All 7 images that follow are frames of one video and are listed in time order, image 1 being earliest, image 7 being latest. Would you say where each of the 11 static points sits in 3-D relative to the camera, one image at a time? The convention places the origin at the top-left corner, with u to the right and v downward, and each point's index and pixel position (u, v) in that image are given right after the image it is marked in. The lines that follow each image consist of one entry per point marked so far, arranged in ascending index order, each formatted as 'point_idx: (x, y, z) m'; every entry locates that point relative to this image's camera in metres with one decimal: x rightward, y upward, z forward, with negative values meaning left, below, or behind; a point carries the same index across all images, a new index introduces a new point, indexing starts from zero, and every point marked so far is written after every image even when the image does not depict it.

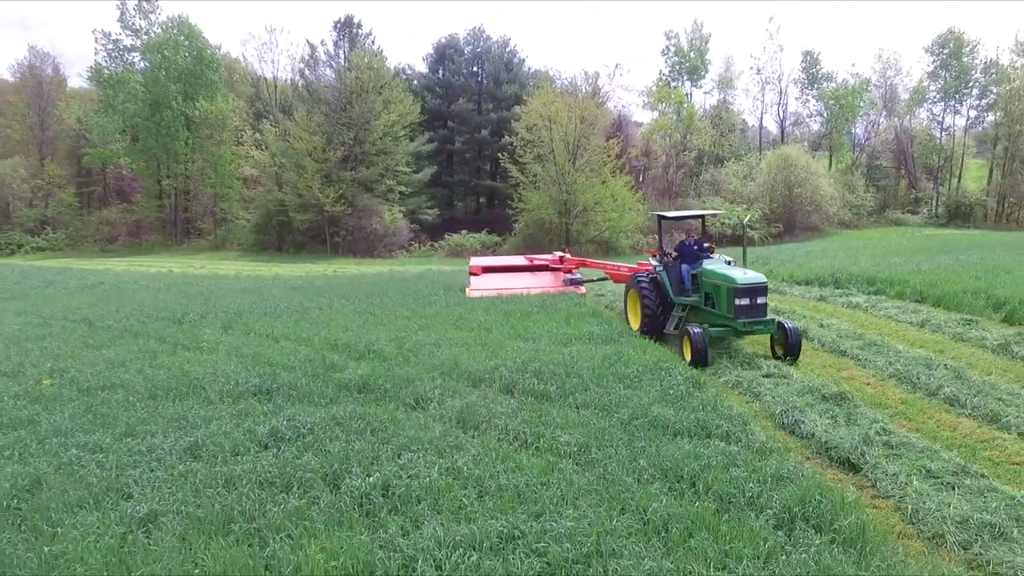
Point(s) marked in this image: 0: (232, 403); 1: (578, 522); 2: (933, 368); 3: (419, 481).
0: (-2.2, -0.9, +5.9) m
1: (+0.3, -1.1, +3.6) m
2: (+4.0, -0.8, +7.3) m
3: (-0.5, -1.0, +4.2) m
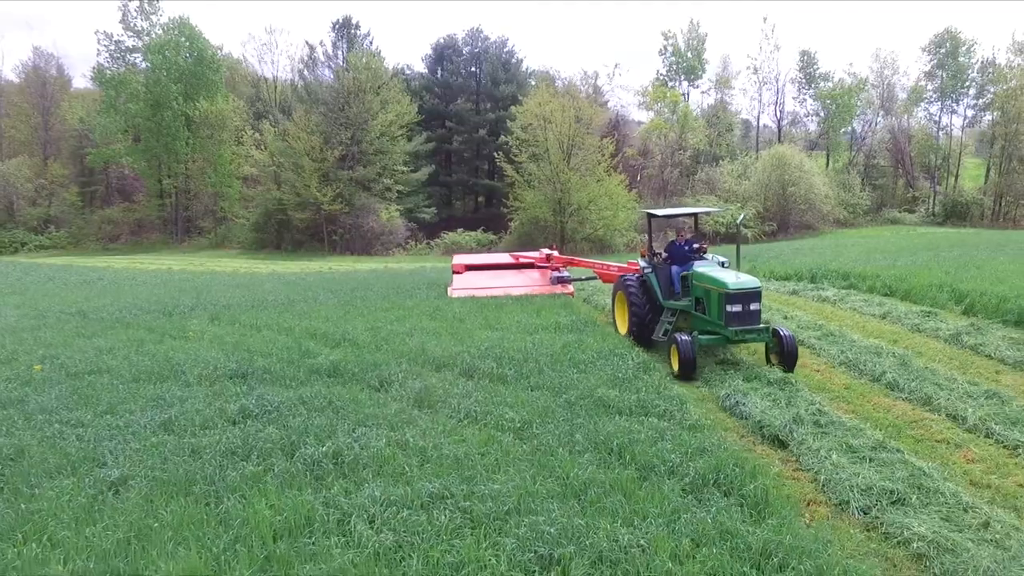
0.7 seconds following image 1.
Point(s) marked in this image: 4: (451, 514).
0: (-2.5, -0.8, +6.3) m
1: (-0.1, -1.0, +4.0) m
2: (+3.7, -0.7, +7.6) m
3: (-0.9, -1.0, +4.6) m
4: (-0.3, -1.1, +3.7) m
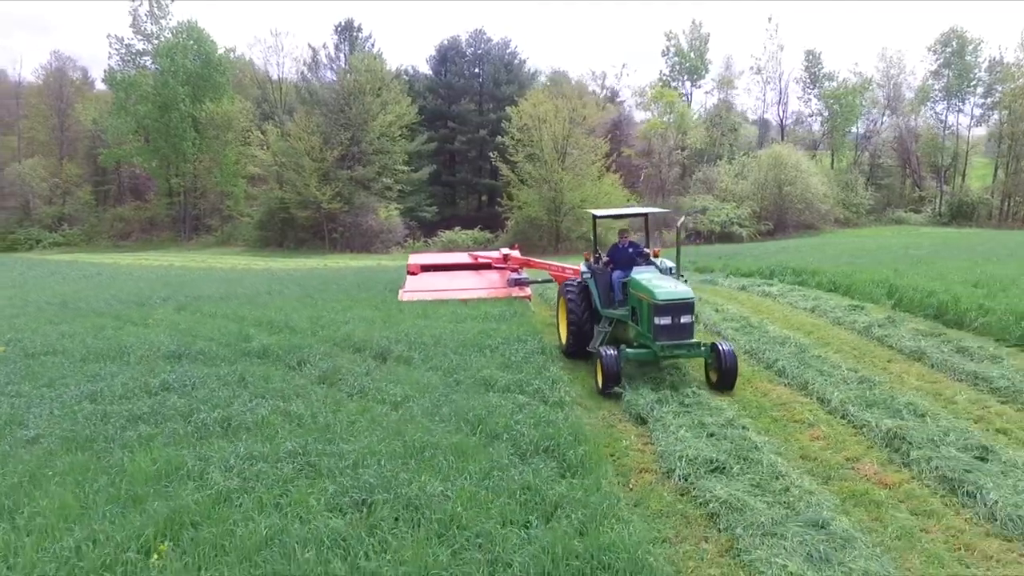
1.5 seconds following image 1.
0: (-3.4, -0.7, +7.0) m
1: (-1.0, -0.9, +4.6) m
2: (+2.9, -0.6, +8.1) m
3: (-1.7, -0.9, +5.2) m
4: (-1.2, -1.0, +4.3) m
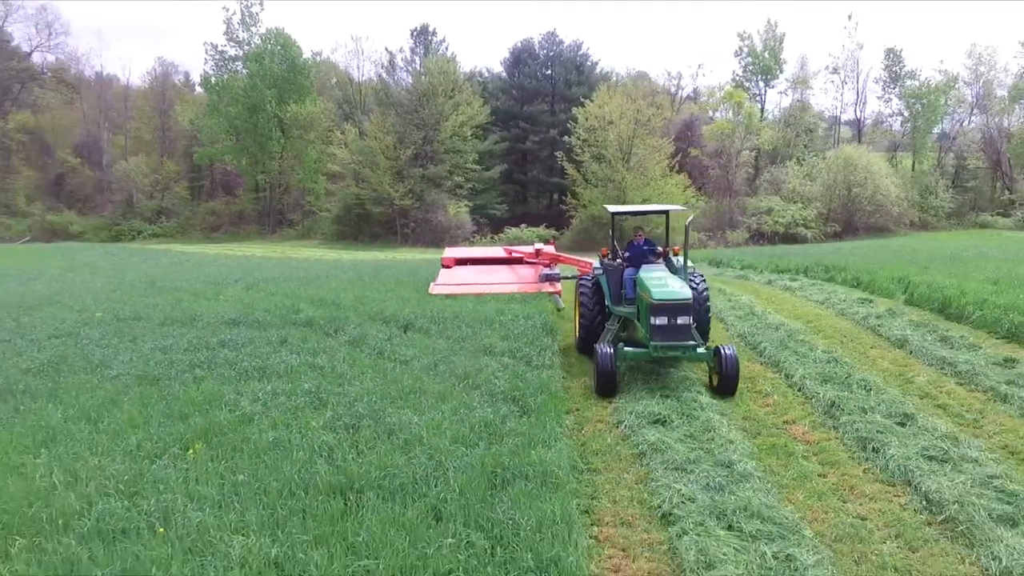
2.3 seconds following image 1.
0: (-3.3, -0.4, +8.3) m
1: (-1.2, -0.7, +5.7) m
2: (+3.1, -0.5, +8.8) m
3: (-1.9, -0.7, +6.3) m
4: (-1.4, -0.8, +5.4) m
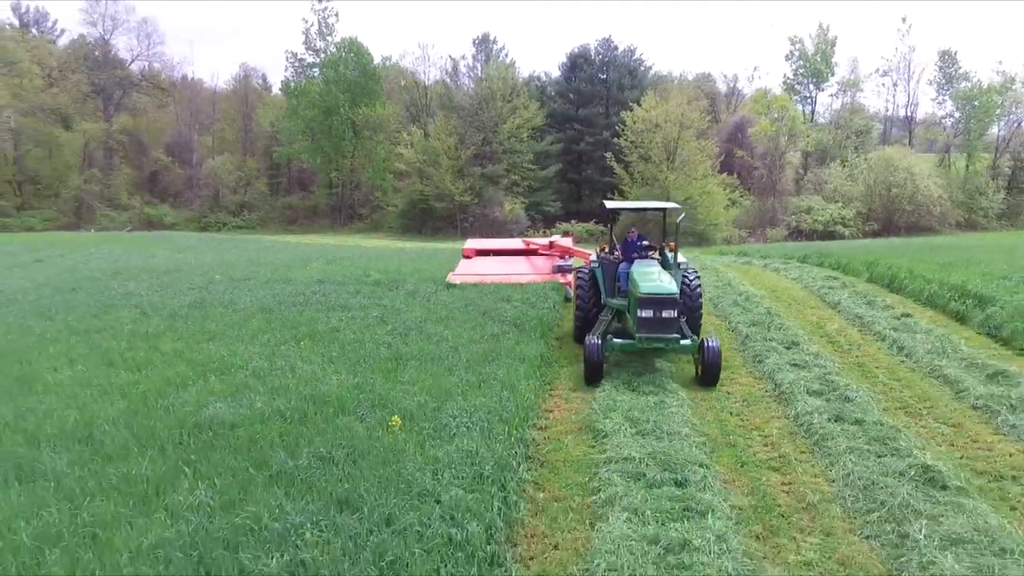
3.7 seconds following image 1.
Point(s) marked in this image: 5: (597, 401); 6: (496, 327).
0: (-3.0, +0.1, +11.1) m
1: (-1.1, -0.3, +8.3) m
2: (+3.3, -0.1, +11.0) m
3: (-1.8, -0.2, +9.0) m
4: (-1.4, -0.3, +8.1) m
5: (+0.7, -0.9, +6.3) m
6: (-0.1, -0.4, +7.8) m
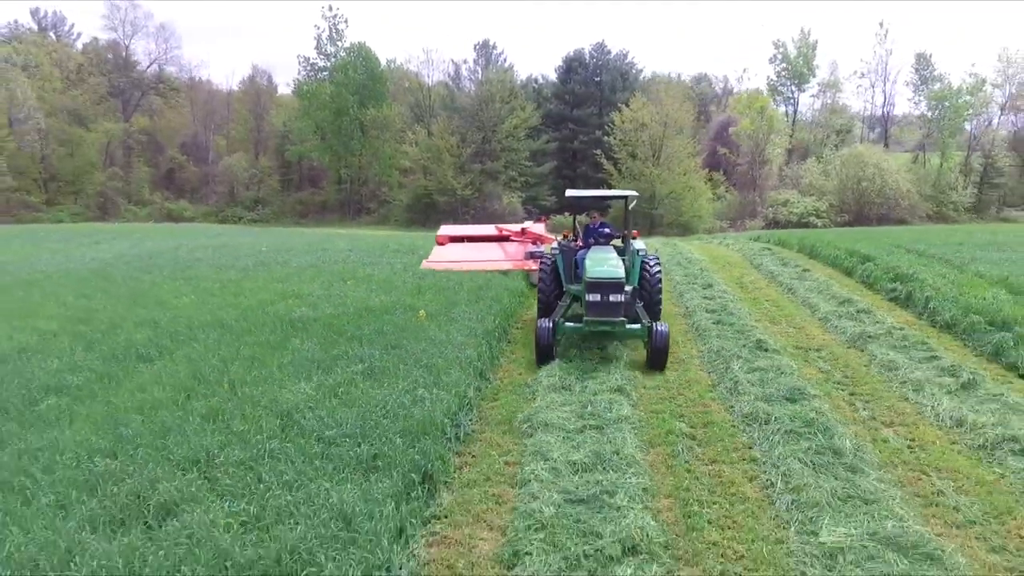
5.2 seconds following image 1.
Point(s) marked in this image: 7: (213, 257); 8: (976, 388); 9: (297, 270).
0: (-3.2, +0.7, +13.9) m
1: (-1.3, +0.3, +11.1) m
2: (+3.2, +0.5, +13.8) m
3: (-2.0, +0.4, +11.8) m
4: (-1.6, +0.3, +10.8) m
5: (+0.5, -0.3, +9.0) m
6: (-0.3, +0.2, +10.6) m
7: (-5.7, +0.6, +14.4) m
8: (+3.9, -0.8, +6.3) m
9: (-3.2, +0.3, +11.4) m
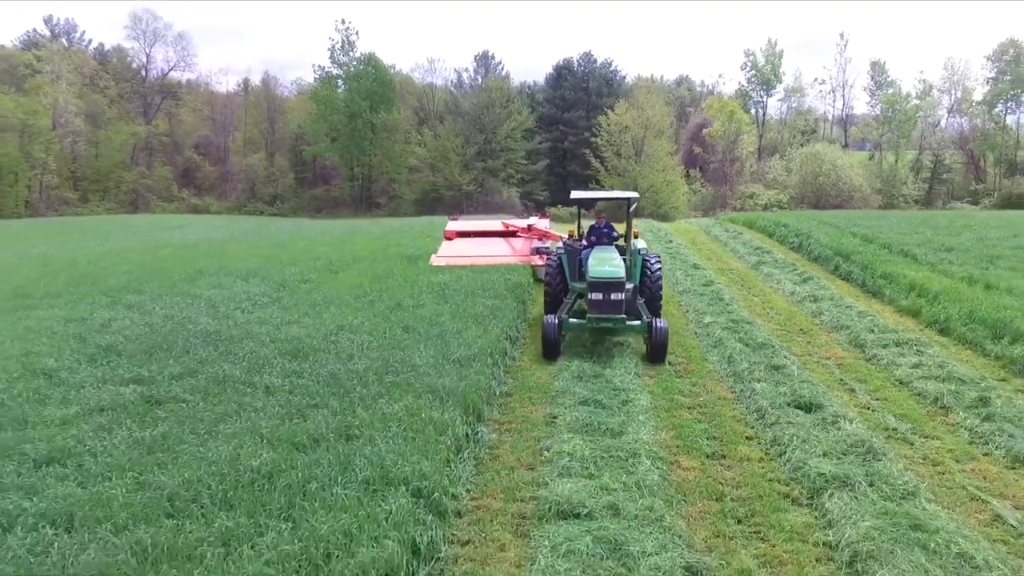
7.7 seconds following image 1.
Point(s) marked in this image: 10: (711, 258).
0: (-2.8, +1.6, +18.7) m
1: (-0.8, +1.2, +16.0) m
2: (+3.6, +1.4, +18.8) m
3: (-1.5, +1.3, +16.7) m
4: (-1.1, +1.2, +15.7) m
5: (+1.1, +0.6, +14.0) m
6: (+0.2, +1.1, +15.5) m
7: (-5.3, +1.5, +19.2) m
8: (+4.5, +0.1, +11.3) m
9: (-2.7, +1.2, +16.2) m
10: (+3.6, +0.5, +13.8) m
